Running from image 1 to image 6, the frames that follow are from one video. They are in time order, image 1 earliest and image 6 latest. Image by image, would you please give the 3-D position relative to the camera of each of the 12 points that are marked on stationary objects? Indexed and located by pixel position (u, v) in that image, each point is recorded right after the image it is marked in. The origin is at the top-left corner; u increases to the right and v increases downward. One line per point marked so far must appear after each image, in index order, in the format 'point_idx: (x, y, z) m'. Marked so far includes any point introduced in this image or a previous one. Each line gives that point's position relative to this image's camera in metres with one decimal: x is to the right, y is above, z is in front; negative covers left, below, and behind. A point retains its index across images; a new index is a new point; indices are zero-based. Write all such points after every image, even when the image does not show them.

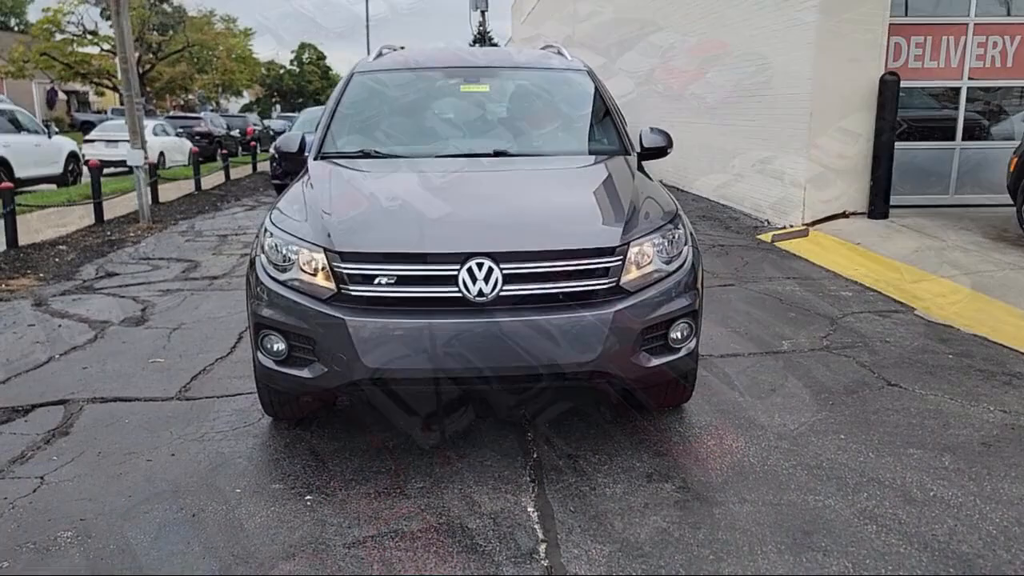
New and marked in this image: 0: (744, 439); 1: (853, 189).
0: (+1.0, -0.7, +3.7) m
1: (+3.8, +1.1, +9.3) m
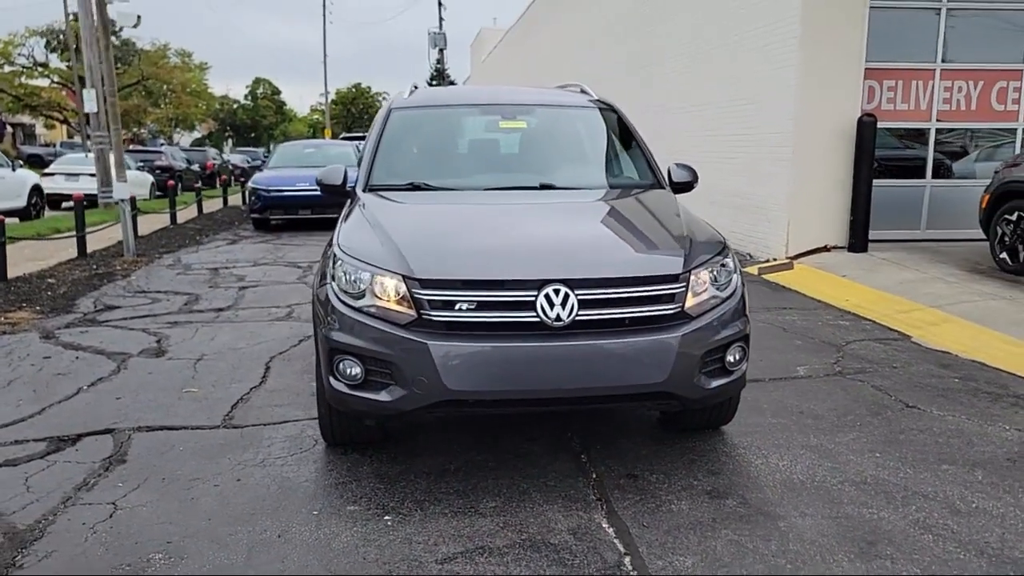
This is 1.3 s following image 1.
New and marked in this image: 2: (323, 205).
0: (+1.3, -0.8, +3.9) m
1: (+3.7, +0.7, +9.7) m
2: (-3.4, +1.5, +14.8) m
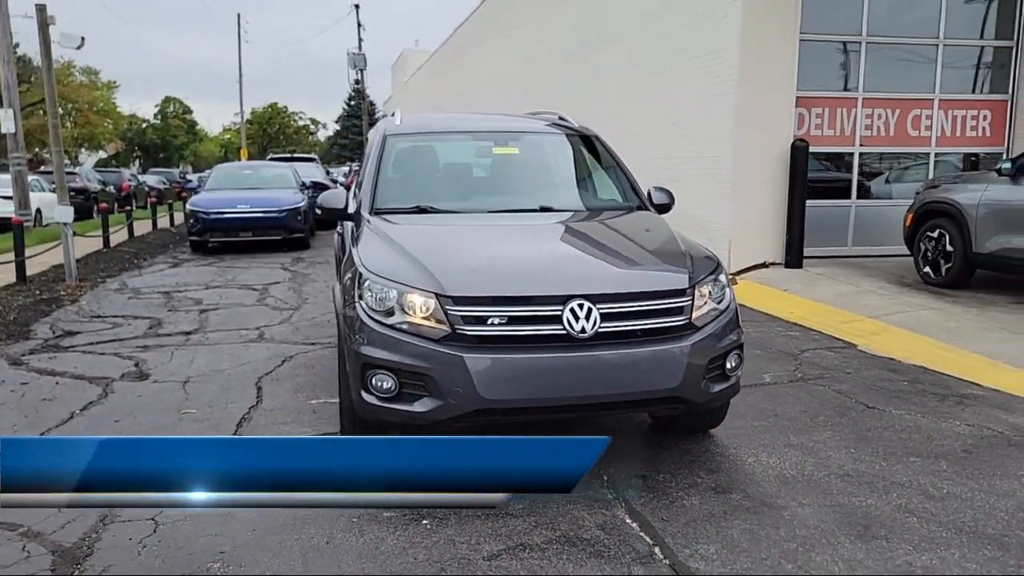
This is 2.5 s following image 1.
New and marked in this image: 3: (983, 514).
0: (+1.3, -0.8, +4.2) m
1: (+3.2, +0.6, +10.3) m
2: (-4.4, +1.1, +14.8) m
3: (+2.0, -1.0, +3.6) m
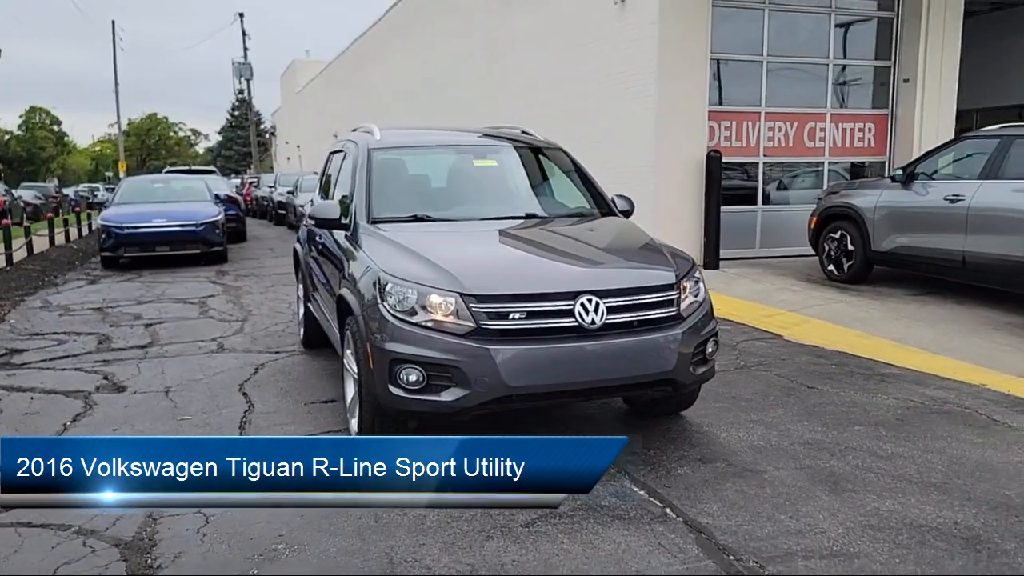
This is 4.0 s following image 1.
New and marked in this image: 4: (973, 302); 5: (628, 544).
0: (+1.3, -0.8, +4.8) m
1: (+2.4, +0.6, +11.1) m
2: (-5.7, +0.8, +14.5) m
3: (+2.1, -0.9, +4.2) m
4: (+4.7, -0.1, +8.5) m
5: (+0.5, -1.0, +3.4) m
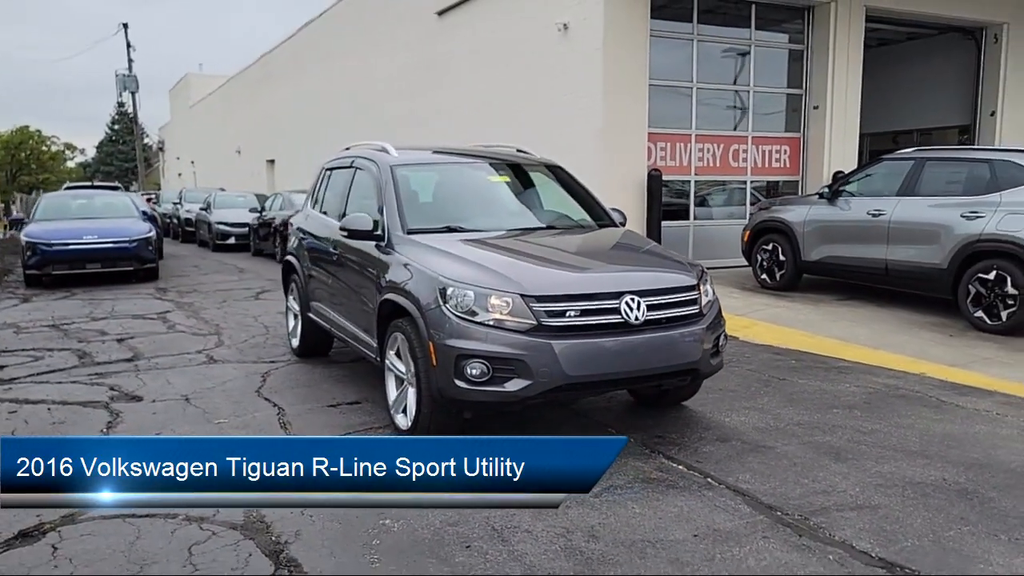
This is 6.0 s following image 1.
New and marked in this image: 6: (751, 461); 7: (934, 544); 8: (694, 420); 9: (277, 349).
0: (+1.5, -0.8, +5.4) m
1: (+1.7, +0.4, +11.8) m
2: (-6.8, +0.5, +14.2) m
3: (+2.3, -0.9, +5.0) m
4: (+4.3, -0.2, +9.5) m
5: (+0.8, -1.0, +3.9) m
6: (+1.3, -0.9, +4.5) m
7: (+1.8, -1.1, +3.5) m
8: (+1.2, -0.8, +5.3) m
9: (-2.2, -0.6, +7.9) m
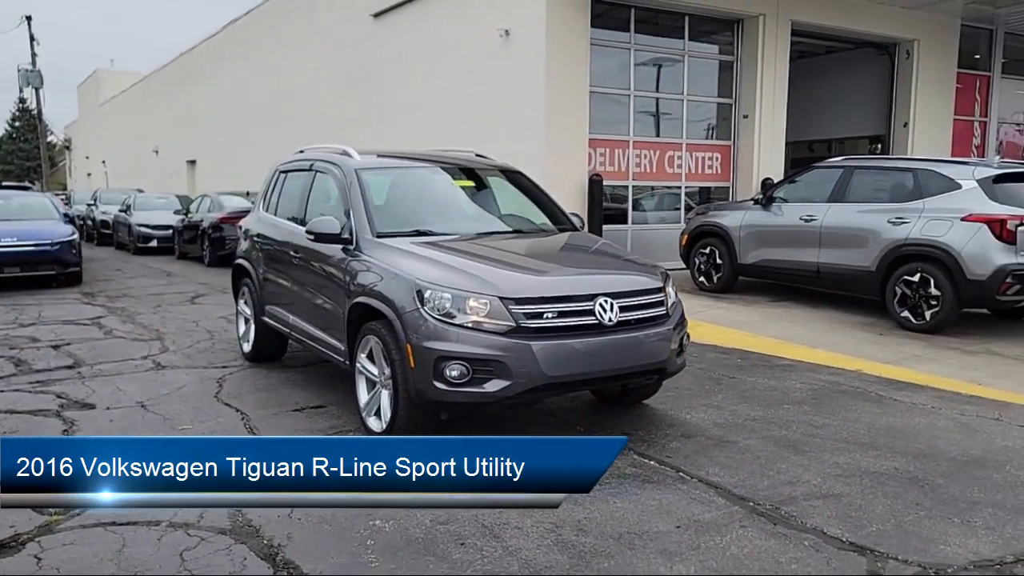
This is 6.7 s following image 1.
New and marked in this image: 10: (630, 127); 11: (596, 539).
0: (+1.3, -0.8, +5.7) m
1: (+0.9, +0.4, +12.0) m
2: (-7.8, +0.4, +13.6) m
3: (+2.1, -0.9, +5.3) m
4: (+3.7, -0.2, +10.0) m
5: (+0.8, -1.0, +4.1) m
6: (+1.2, -1.0, +4.7) m
7: (+1.7, -1.1, +3.7) m
8: (+0.9, -0.8, +5.5) m
9: (-2.6, -0.6, +7.7) m
10: (+1.9, +2.6, +13.2) m
11: (+0.4, -1.1, +3.6) m
